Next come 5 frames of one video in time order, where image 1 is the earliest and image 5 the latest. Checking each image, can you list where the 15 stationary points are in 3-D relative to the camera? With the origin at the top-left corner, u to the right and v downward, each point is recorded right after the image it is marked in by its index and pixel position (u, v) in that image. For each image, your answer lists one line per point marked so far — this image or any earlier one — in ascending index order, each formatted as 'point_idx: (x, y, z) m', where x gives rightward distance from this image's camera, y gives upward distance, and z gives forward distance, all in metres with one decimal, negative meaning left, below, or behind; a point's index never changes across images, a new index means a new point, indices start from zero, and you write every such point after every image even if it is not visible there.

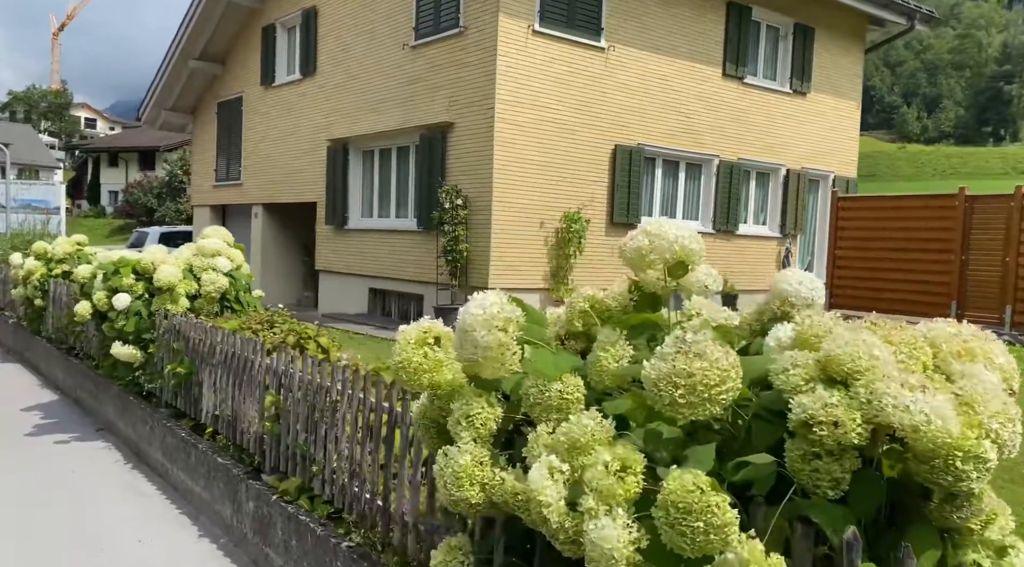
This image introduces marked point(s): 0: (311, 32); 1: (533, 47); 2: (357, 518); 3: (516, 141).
0: (-4.0, +5.0, +17.5) m
1: (+0.3, +3.5, +12.7) m
2: (-0.7, -1.0, +3.8) m
3: (0.0, +2.1, +12.6) m
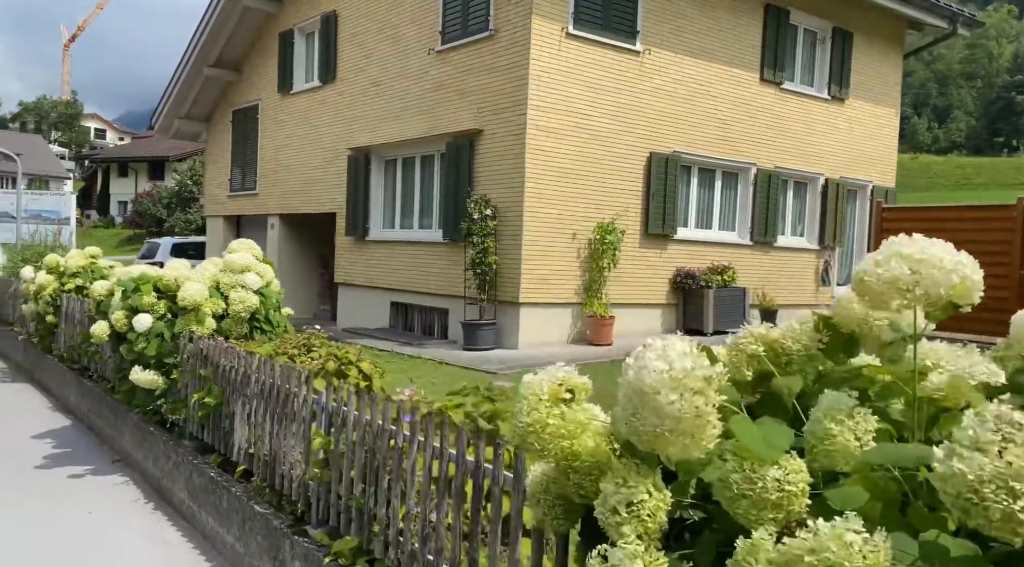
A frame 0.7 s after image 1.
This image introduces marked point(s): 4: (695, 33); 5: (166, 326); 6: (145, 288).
0: (-3.5, +4.8, +16.9) m
1: (+0.8, +3.3, +12.1) m
2: (-0.3, -1.1, +3.2) m
3: (+0.5, +1.9, +12.0) m
4: (+2.8, +3.9, +13.5) m
5: (-2.4, -0.3, +6.2) m
6: (-2.7, 0.0, +6.3) m
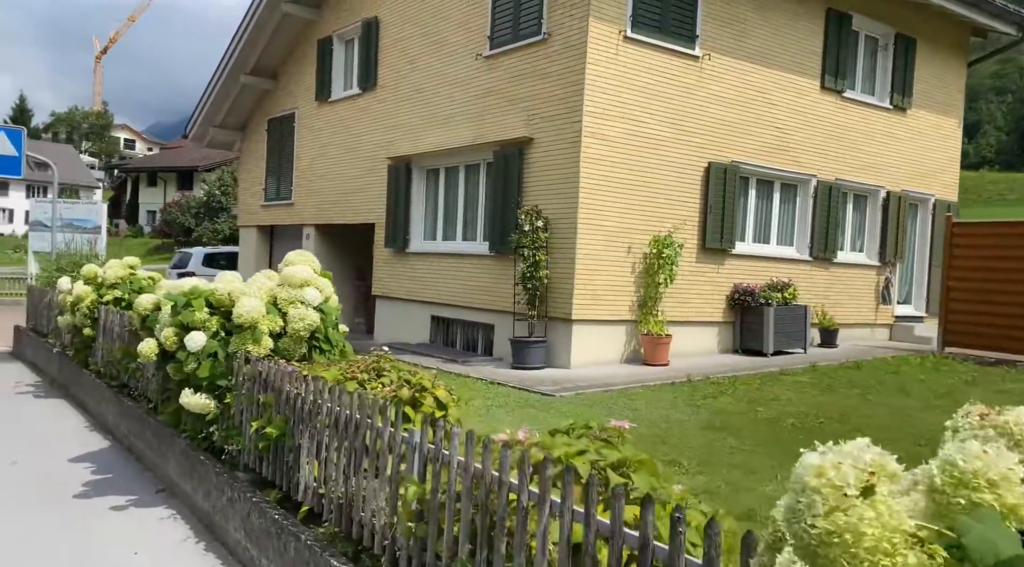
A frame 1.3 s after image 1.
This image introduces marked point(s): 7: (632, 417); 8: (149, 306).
0: (-2.7, +4.5, +16.5) m
1: (+1.5, +3.0, +11.6) m
2: (+0.2, -1.2, +2.6) m
3: (+1.2, +1.7, +11.5) m
4: (+3.6, +3.7, +12.9) m
5: (-1.9, -0.4, +5.6) m
6: (-2.1, -0.1, +5.8) m
7: (+1.1, -1.3, +8.3) m
8: (-2.8, -0.2, +6.7) m
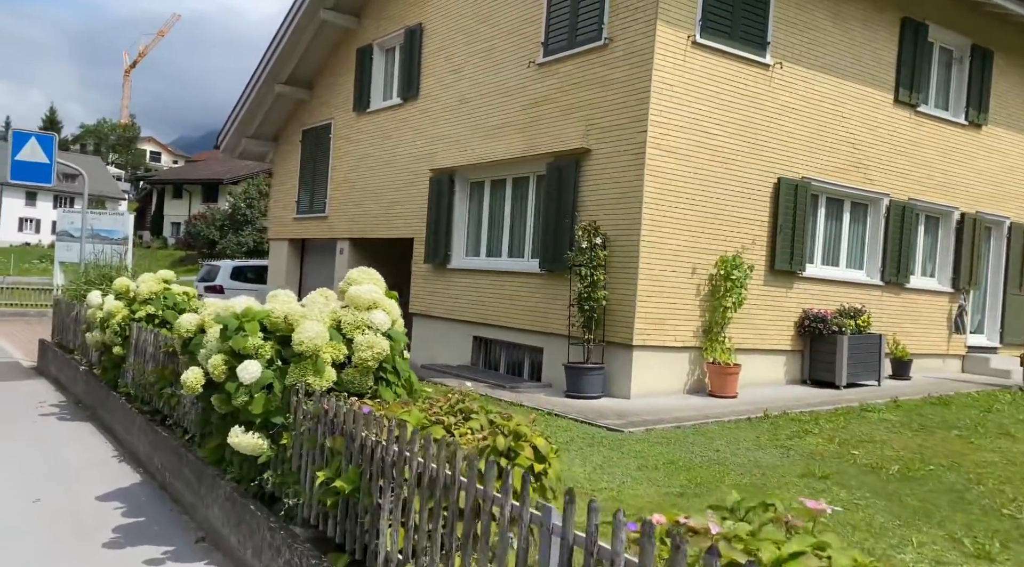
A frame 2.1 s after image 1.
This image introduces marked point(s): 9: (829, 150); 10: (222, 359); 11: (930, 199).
0: (-1.8, +4.2, +15.9) m
1: (+2.2, +2.8, +10.8) m
2: (+0.7, -1.3, +1.7) m
3: (+1.9, +1.4, +10.7) m
4: (+4.4, +3.3, +12.1) m
5: (-1.3, -0.5, +4.9) m
6: (-1.5, -0.2, +5.1) m
7: (+1.8, -1.5, +7.5) m
8: (-2.2, -0.3, +5.9) m
9: (+4.5, +1.9, +12.2) m
10: (-1.7, -0.5, +5.1) m
11: (+6.5, +1.3, +13.5) m
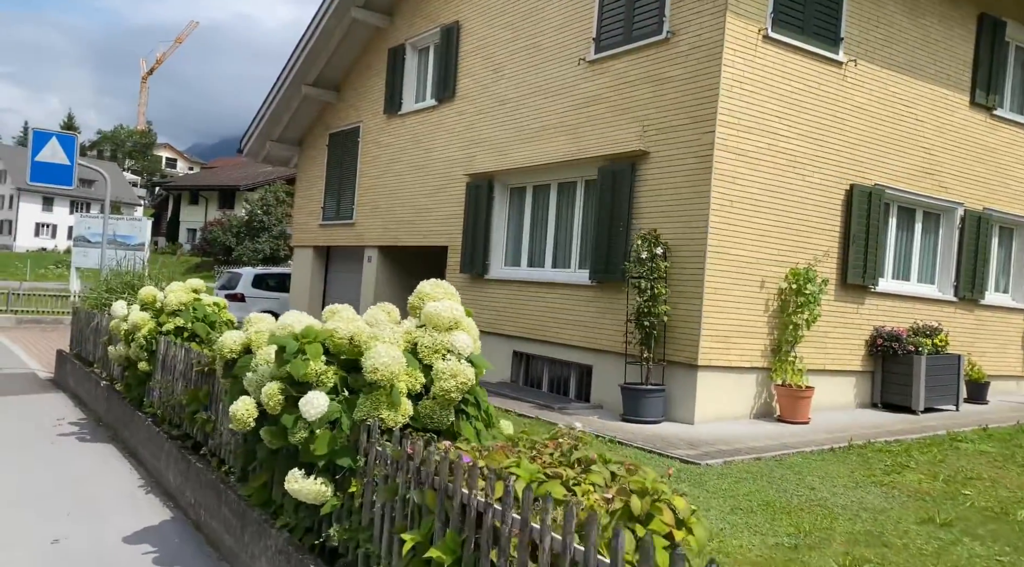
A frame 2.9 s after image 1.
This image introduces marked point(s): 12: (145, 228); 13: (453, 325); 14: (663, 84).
0: (-1.0, +4.0, +15.1) m
1: (+2.9, +2.6, +10.0) m
2: (+1.1, -1.3, +0.9) m
3: (+2.6, +1.2, +9.9) m
4: (+5.1, +3.1, +11.2) m
5: (-0.8, -0.6, +4.1) m
6: (-1.0, -0.3, +4.3) m
7: (+2.3, -1.6, +6.6) m
8: (-1.7, -0.4, +5.1) m
9: (+5.1, +1.7, +11.4) m
10: (-1.2, -0.5, +4.3) m
11: (+7.2, +1.1, +12.6) m
12: (-8.1, +1.3, +19.5) m
13: (-0.3, -0.2, +4.3) m
14: (+1.8, +2.4, +10.5) m
